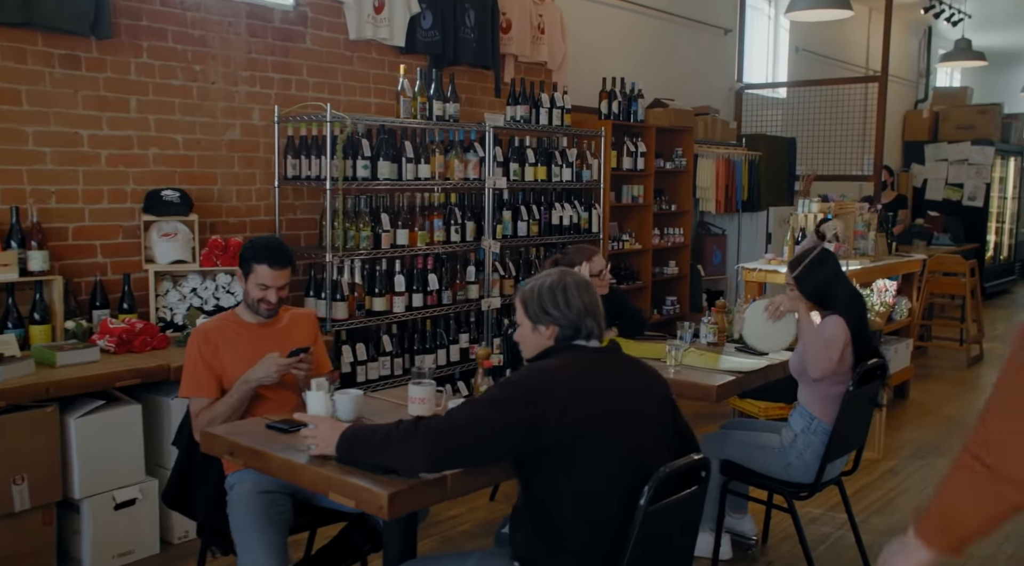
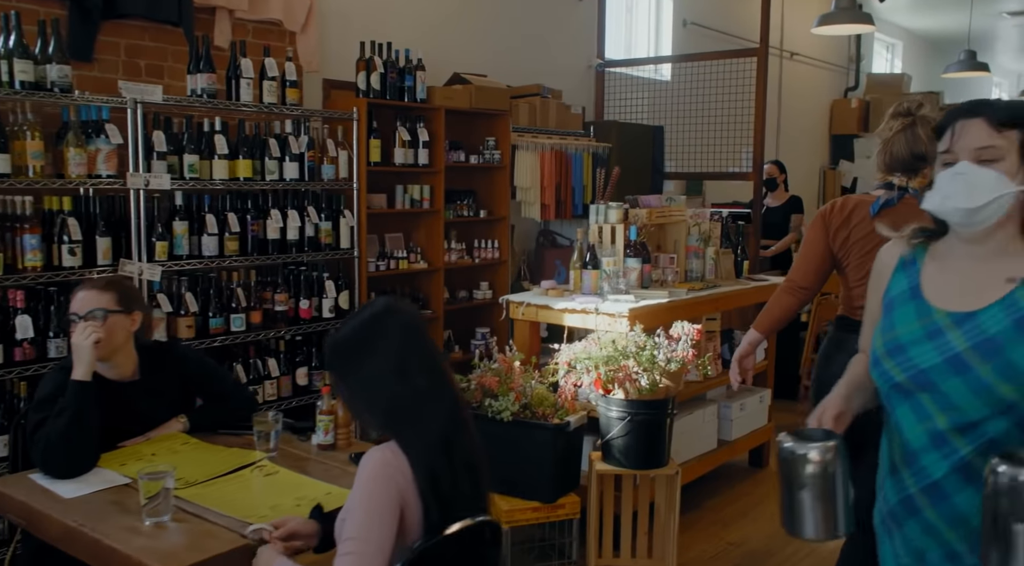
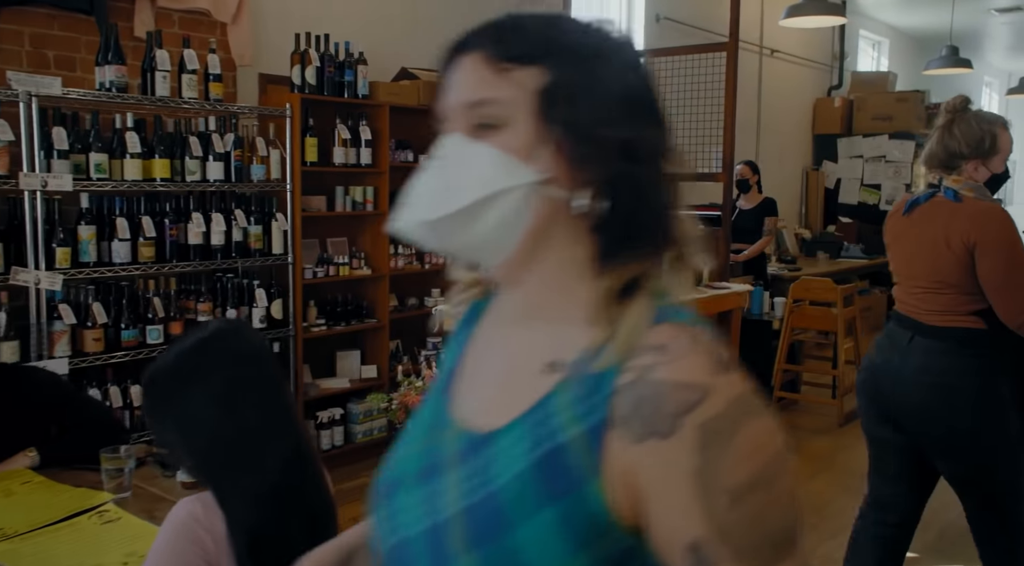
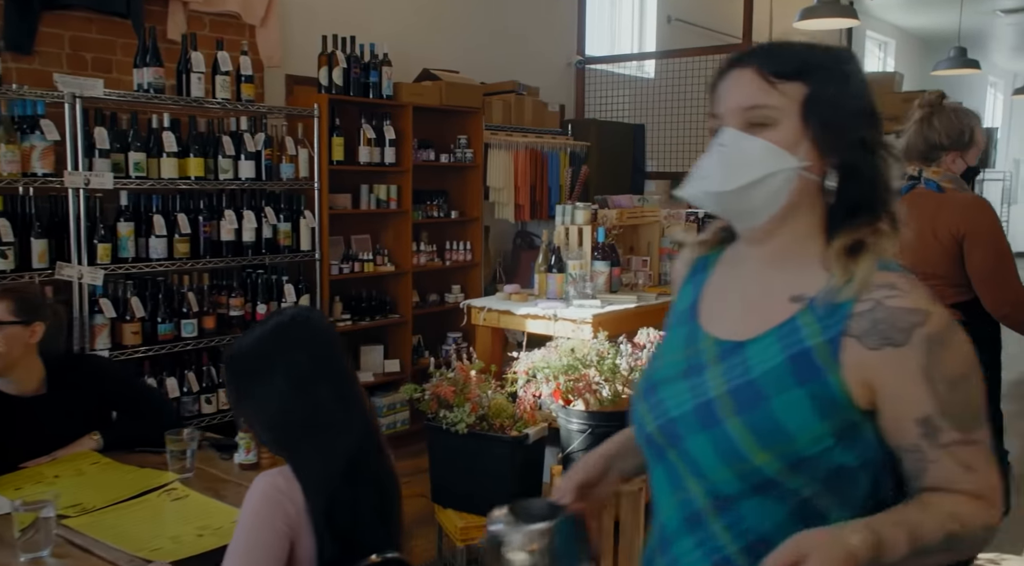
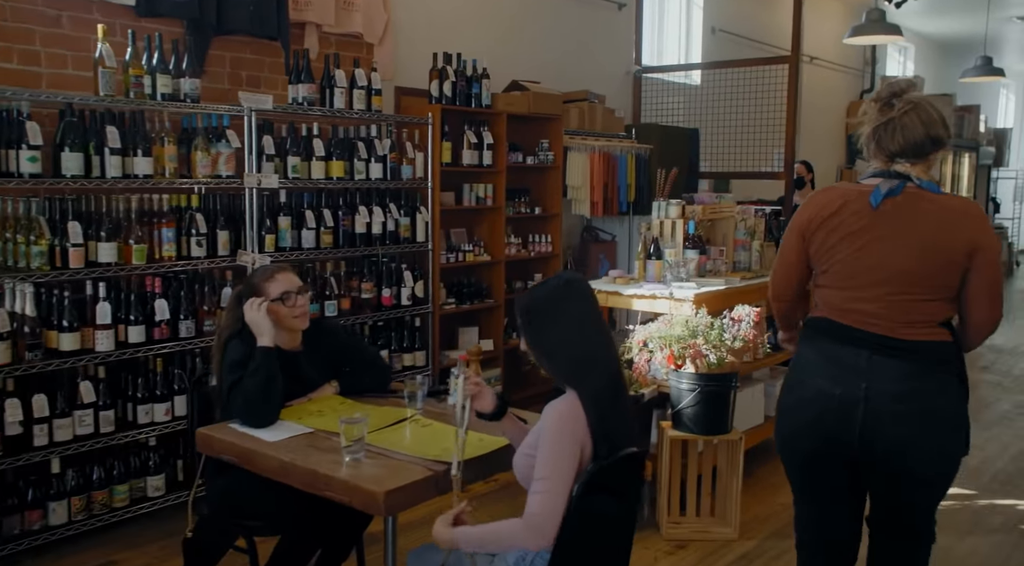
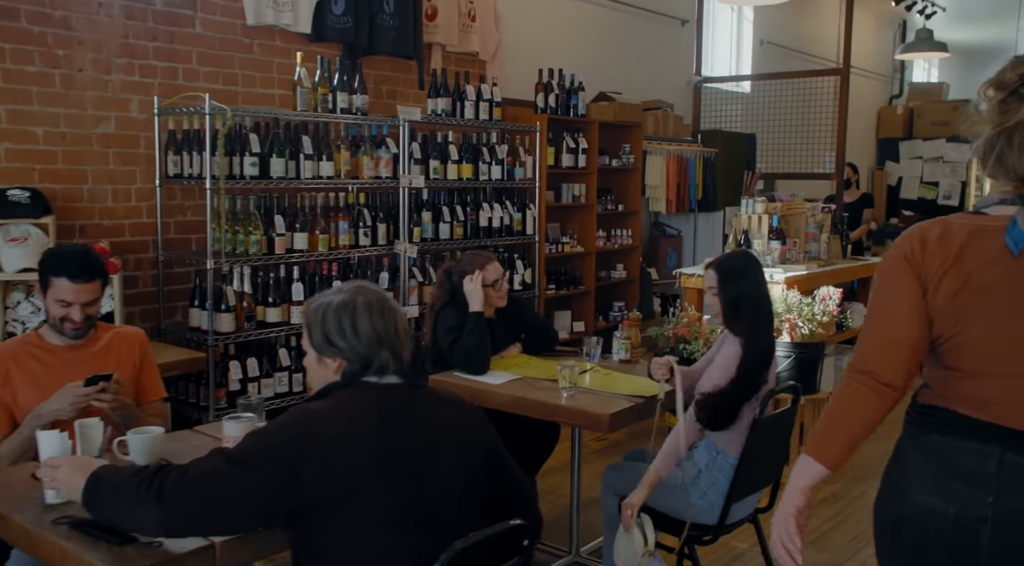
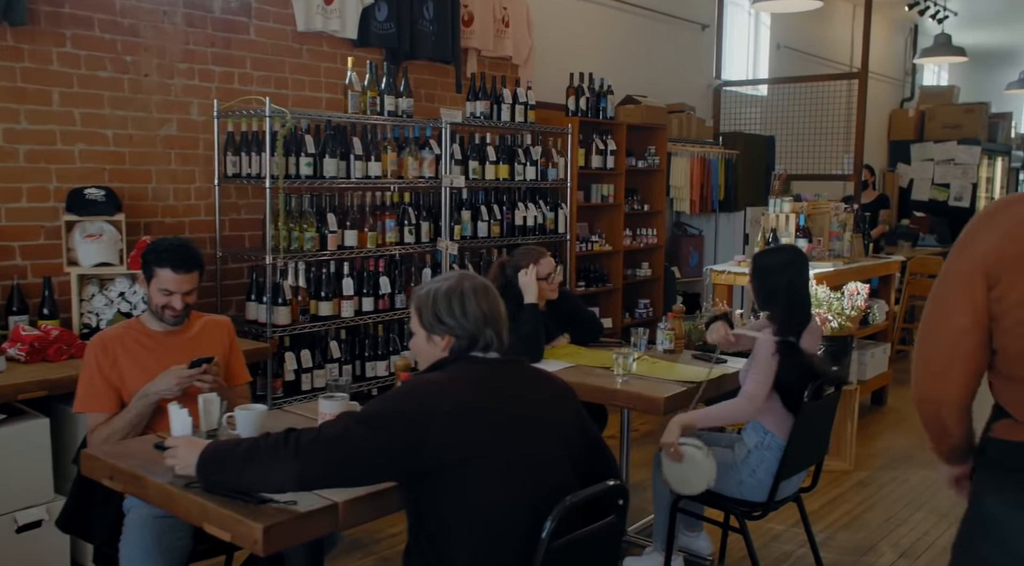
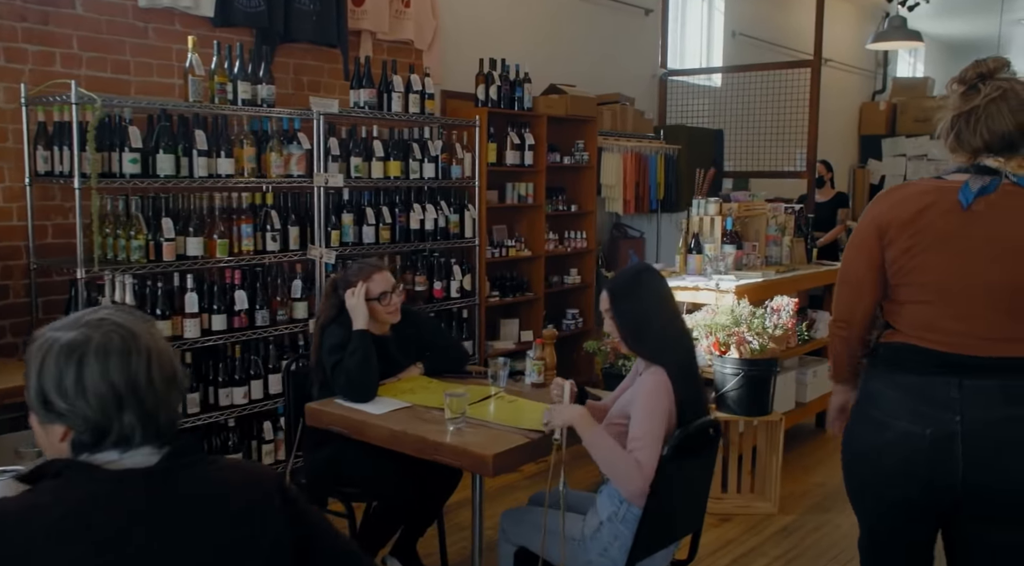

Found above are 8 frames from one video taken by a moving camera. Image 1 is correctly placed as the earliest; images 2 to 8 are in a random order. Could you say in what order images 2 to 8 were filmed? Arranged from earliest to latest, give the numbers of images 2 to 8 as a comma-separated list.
7, 6, 8, 5, 2, 4, 3
